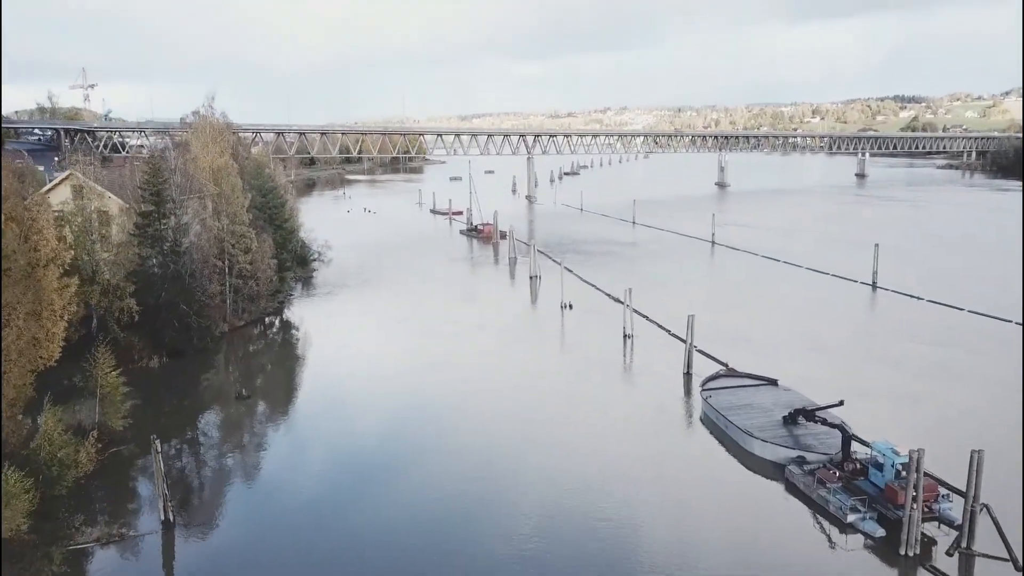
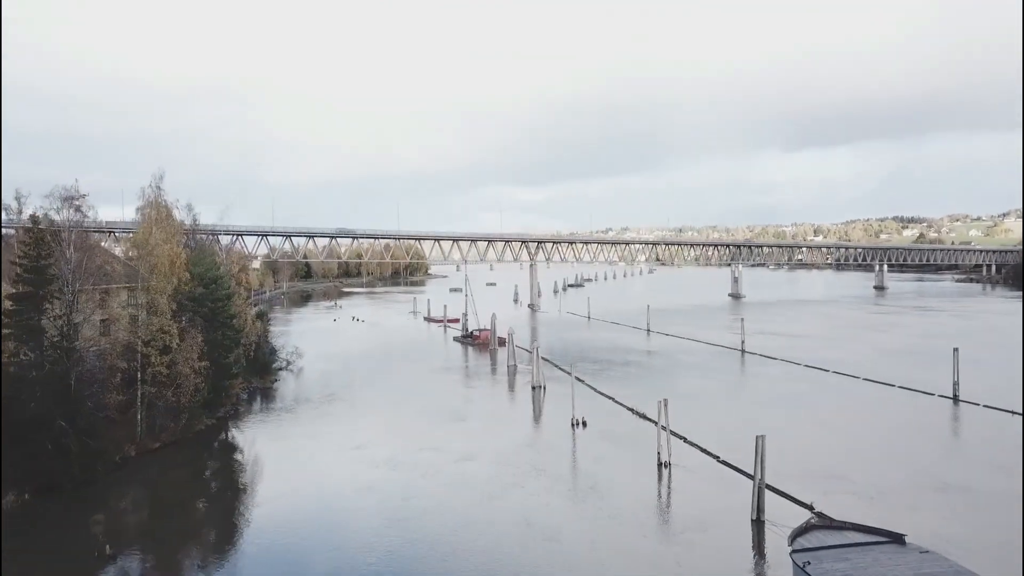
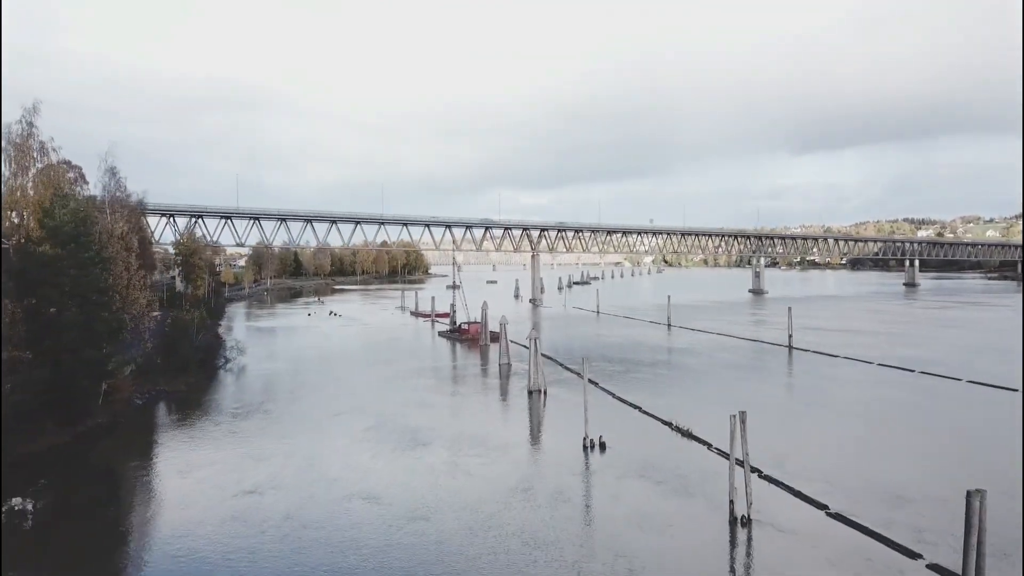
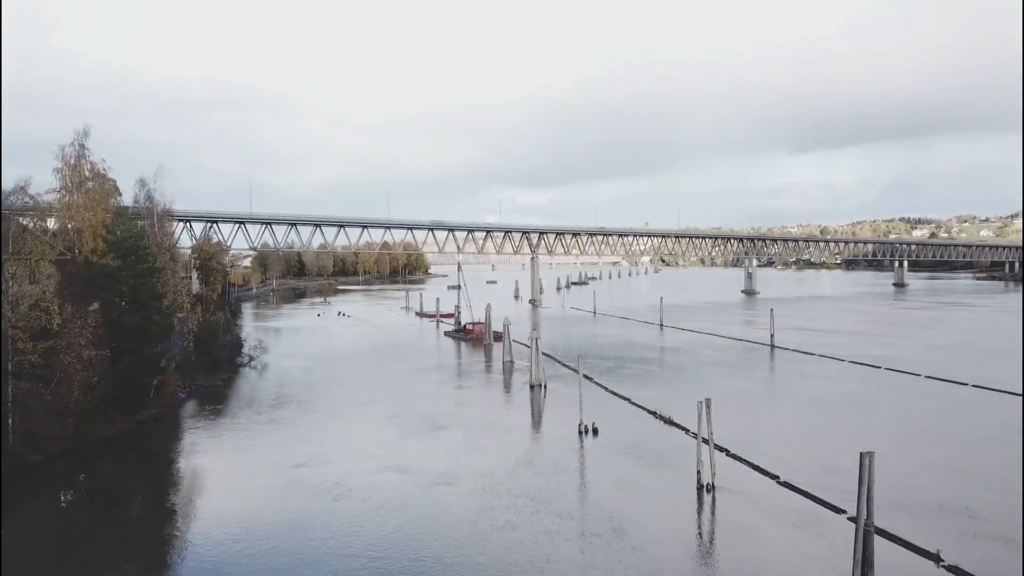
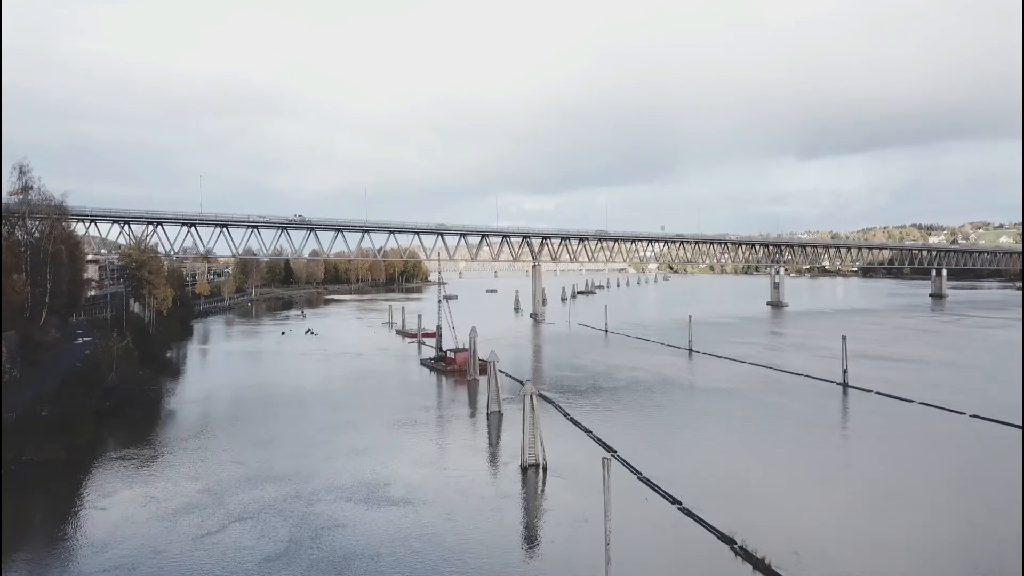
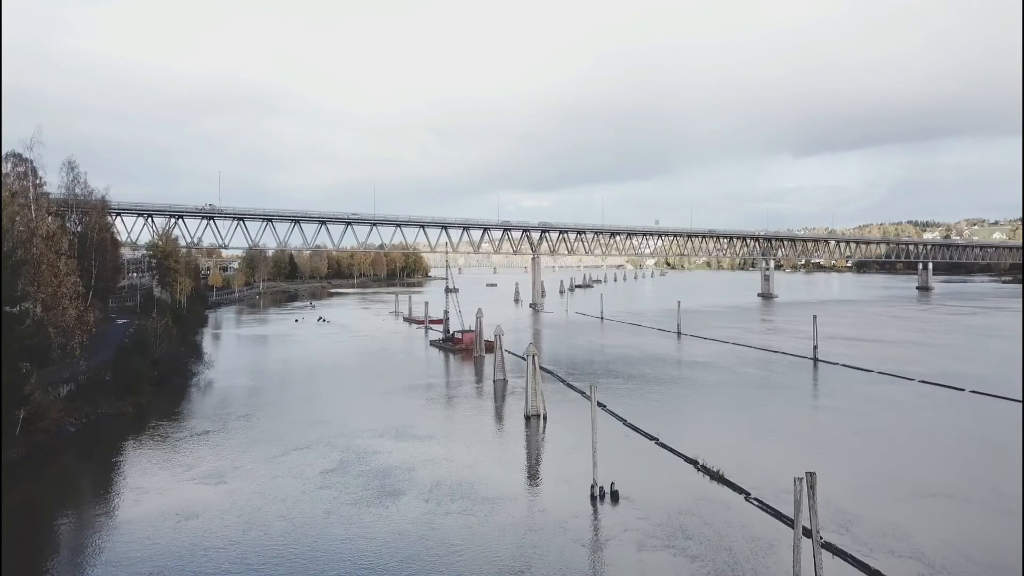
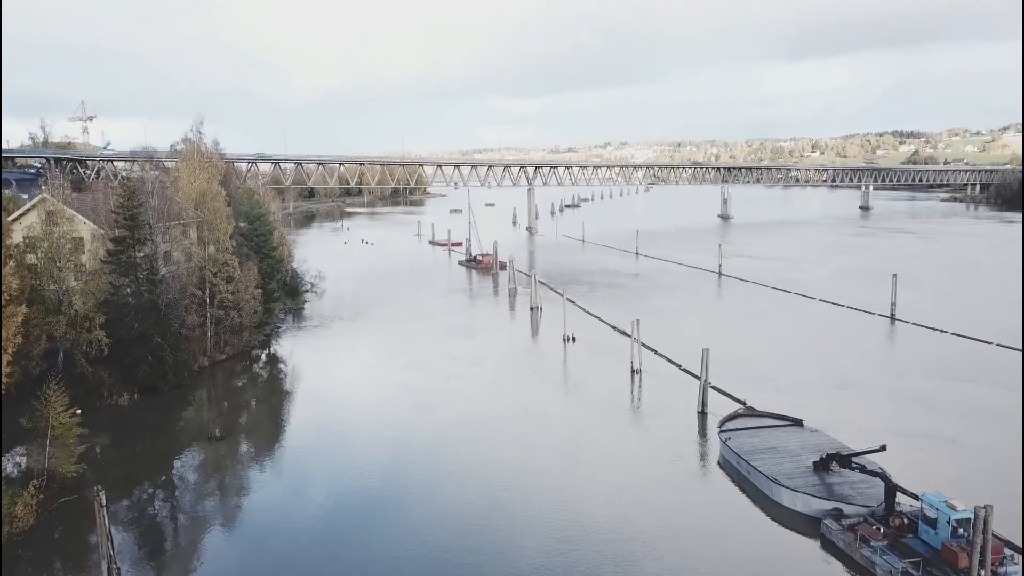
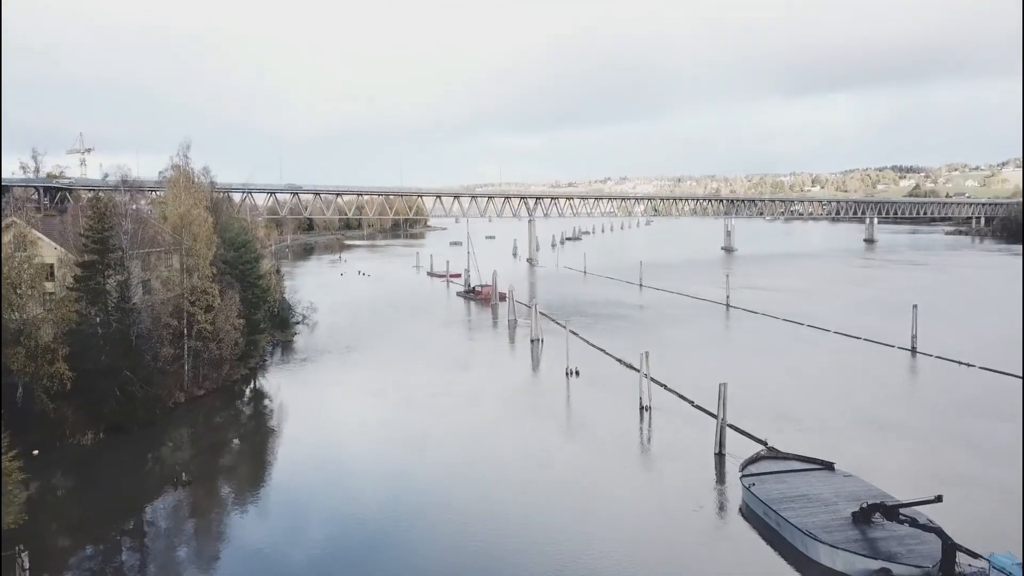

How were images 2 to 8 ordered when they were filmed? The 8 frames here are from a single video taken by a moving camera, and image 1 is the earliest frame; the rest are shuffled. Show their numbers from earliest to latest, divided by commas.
7, 8, 2, 4, 3, 6, 5
